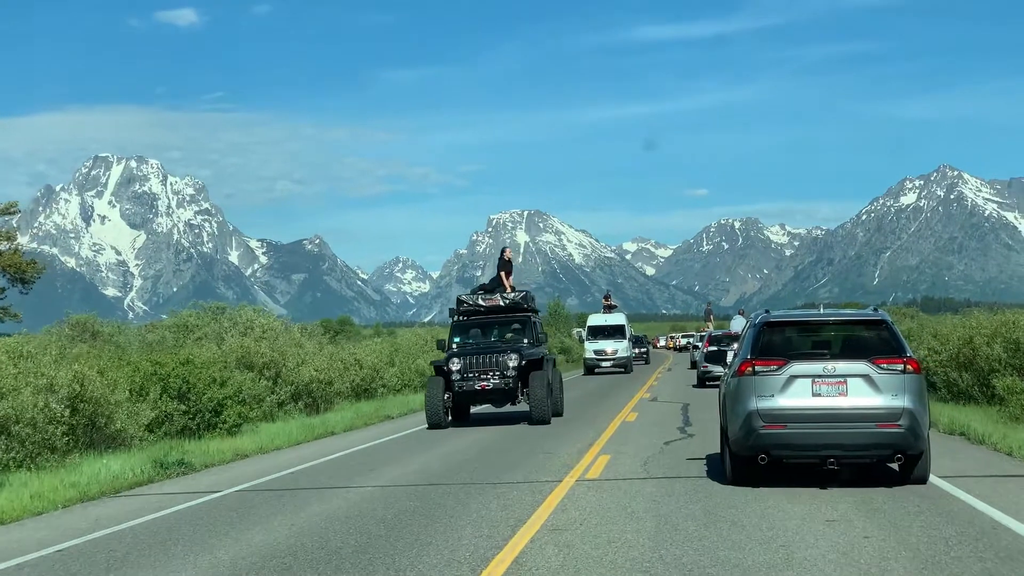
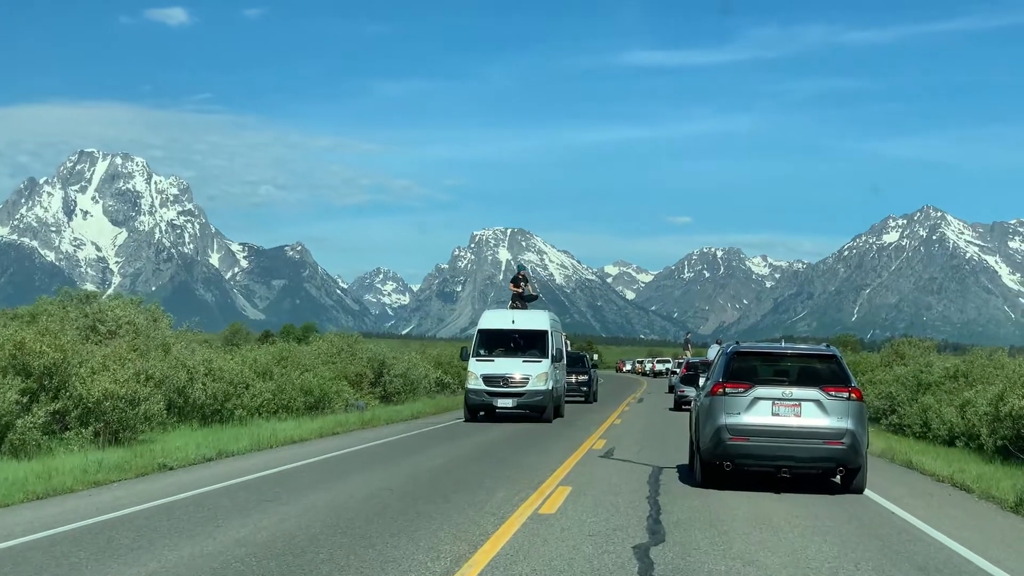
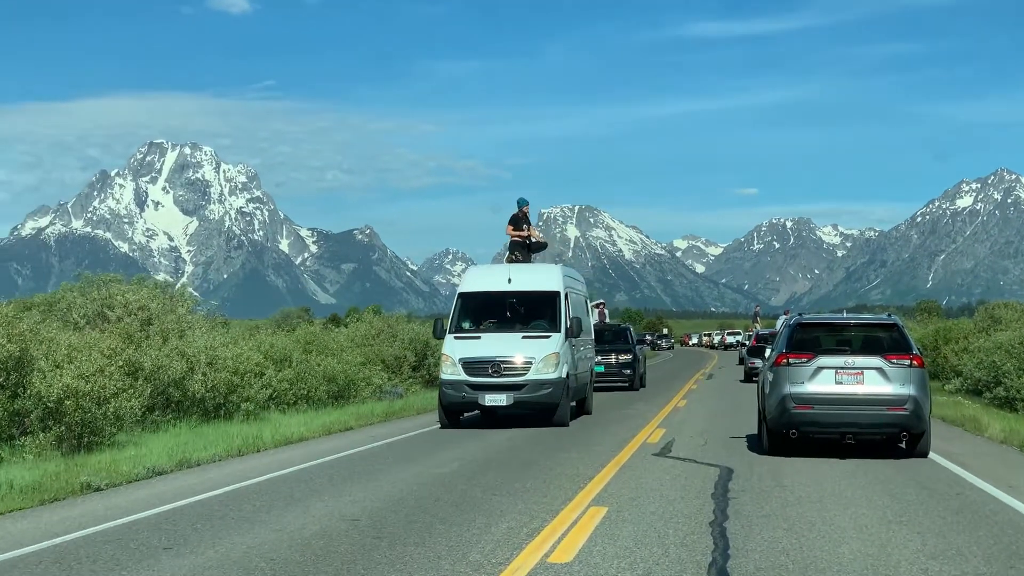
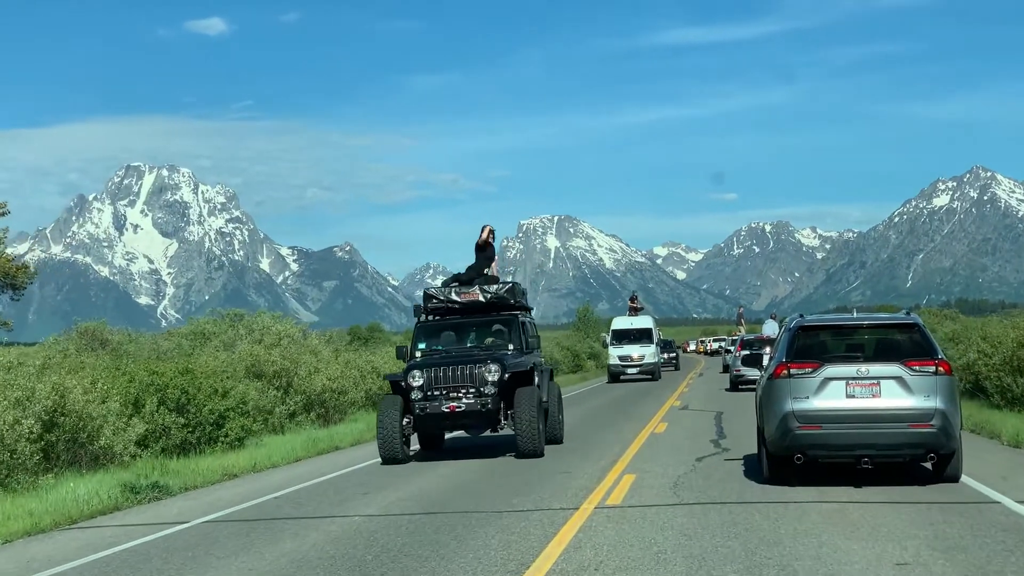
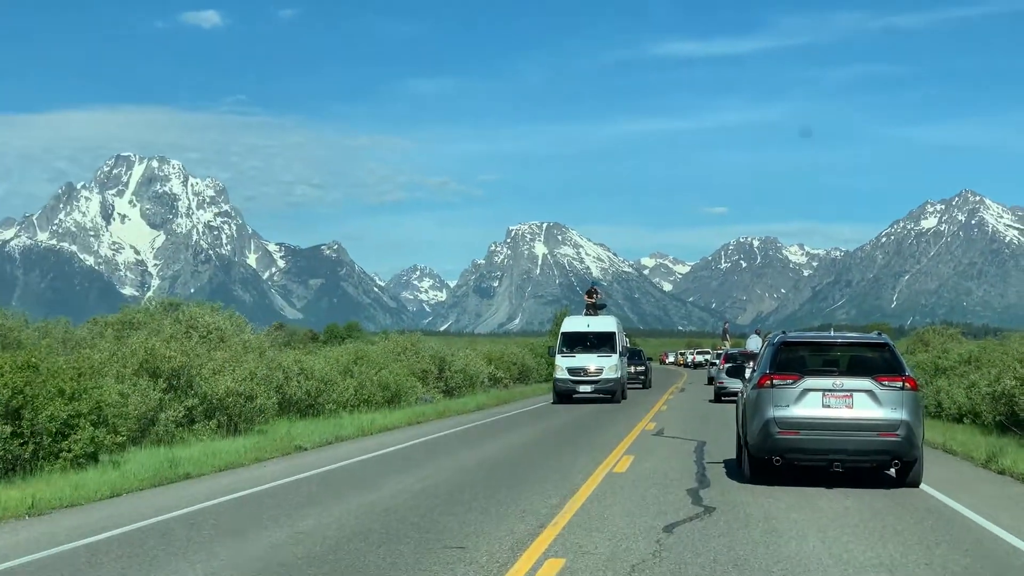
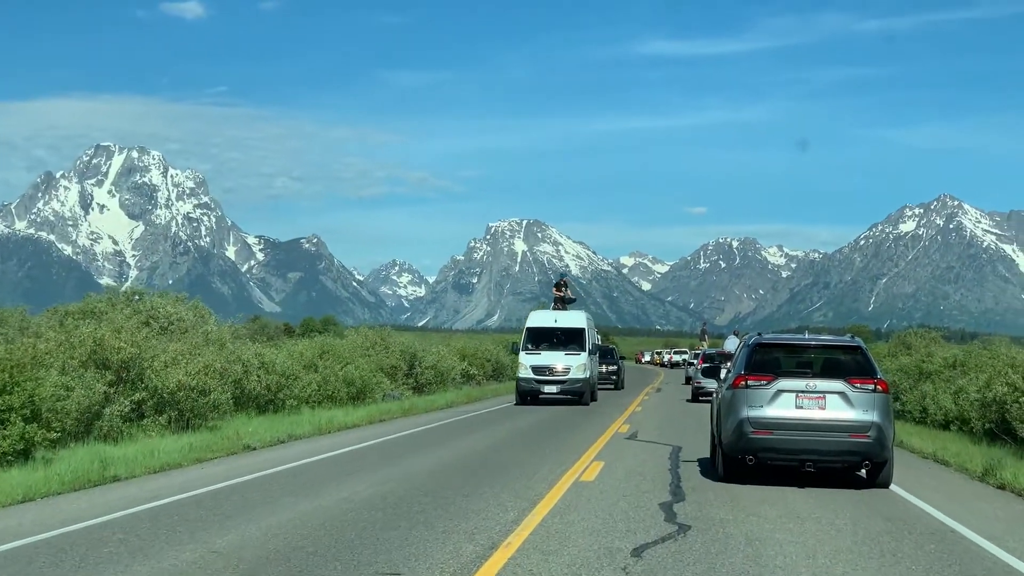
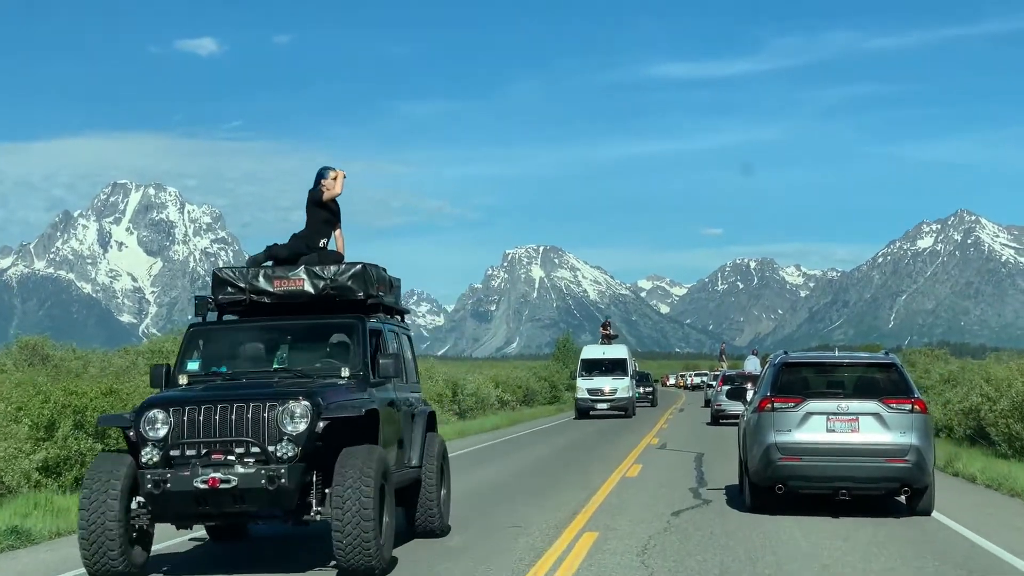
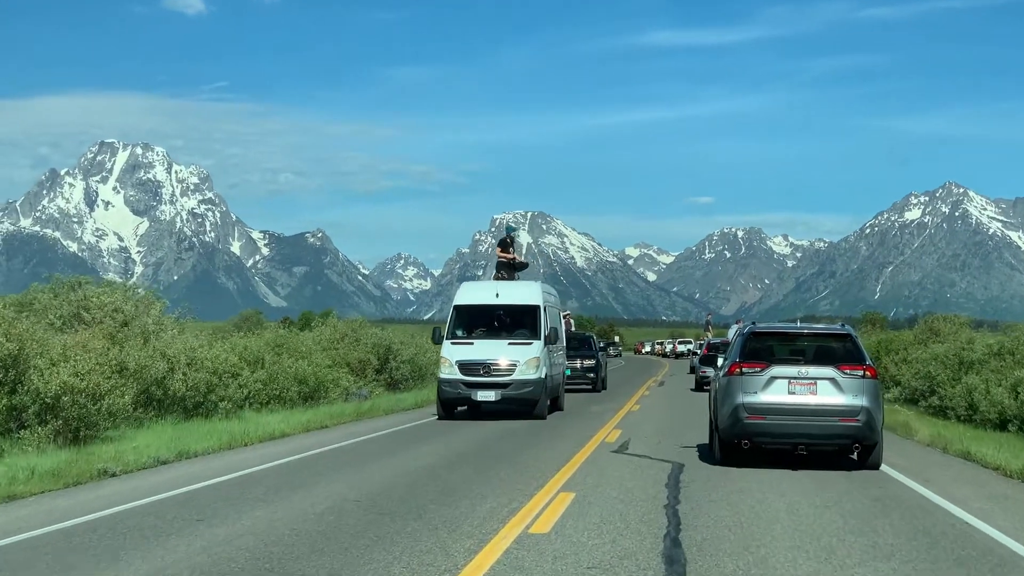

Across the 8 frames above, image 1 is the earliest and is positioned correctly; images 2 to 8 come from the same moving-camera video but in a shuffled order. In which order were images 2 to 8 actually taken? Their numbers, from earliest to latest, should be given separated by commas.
4, 7, 5, 6, 2, 8, 3
